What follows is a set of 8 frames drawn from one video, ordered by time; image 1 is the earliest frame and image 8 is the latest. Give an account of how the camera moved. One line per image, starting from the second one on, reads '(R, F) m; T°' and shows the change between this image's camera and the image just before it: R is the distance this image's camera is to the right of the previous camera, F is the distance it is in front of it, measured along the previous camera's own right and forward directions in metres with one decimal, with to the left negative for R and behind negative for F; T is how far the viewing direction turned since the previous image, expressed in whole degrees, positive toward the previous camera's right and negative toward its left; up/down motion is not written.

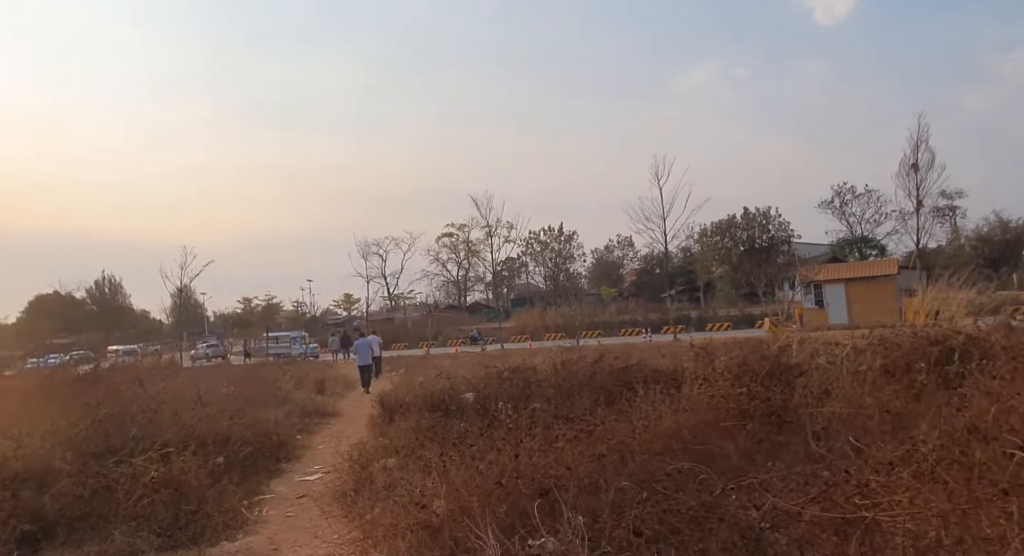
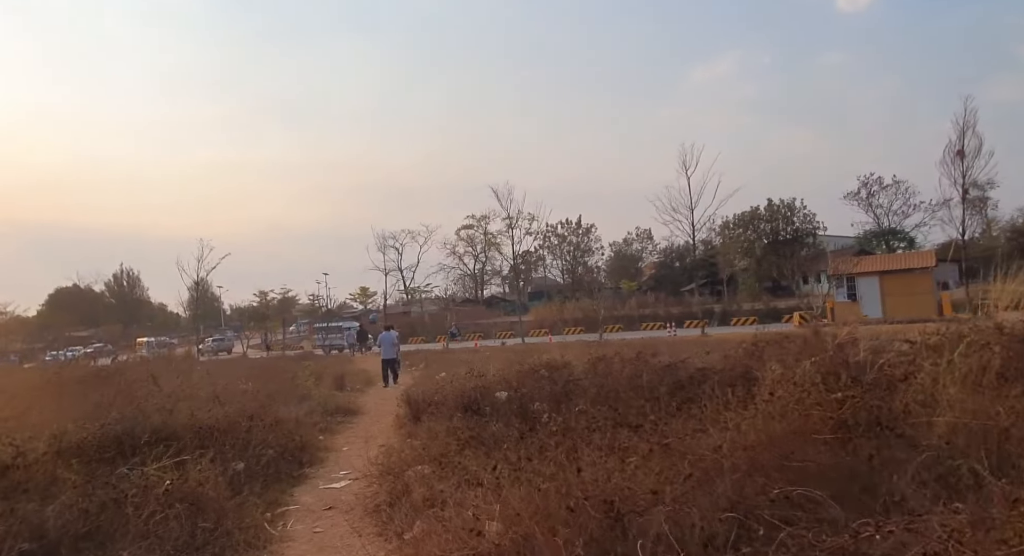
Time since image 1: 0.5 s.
(-0.3, +0.7) m; -1°
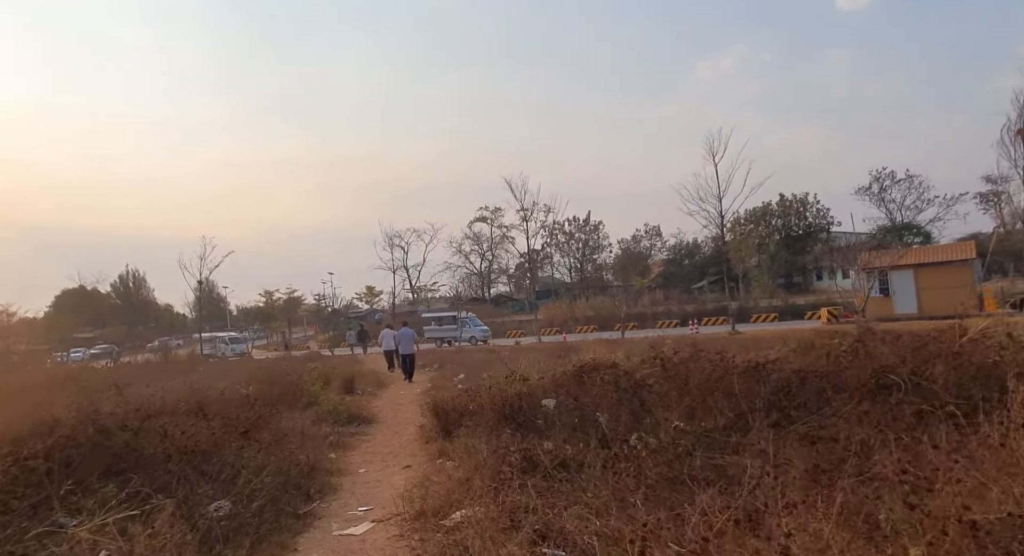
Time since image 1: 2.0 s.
(-0.6, +2.0) m; 0°
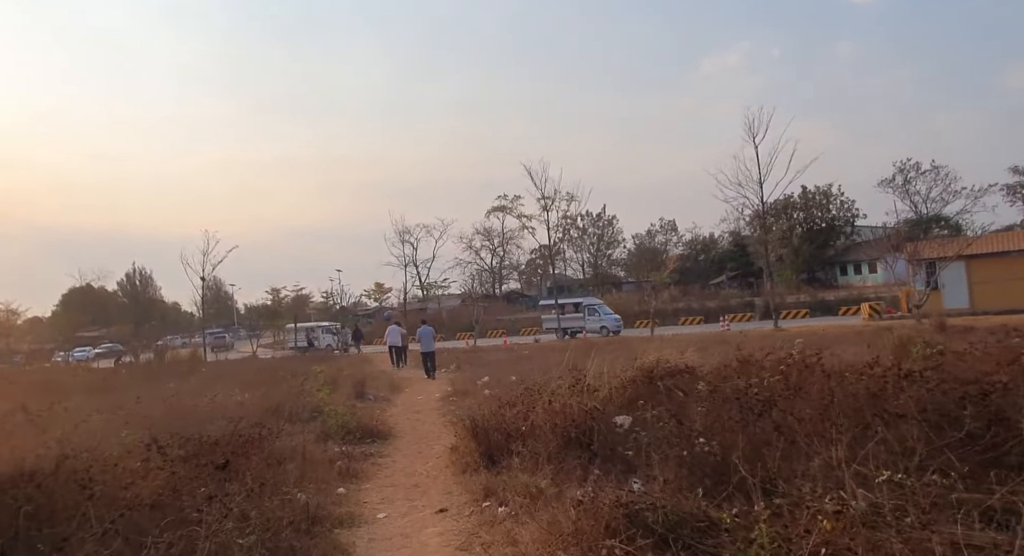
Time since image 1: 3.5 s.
(-0.6, +2.2) m; -1°
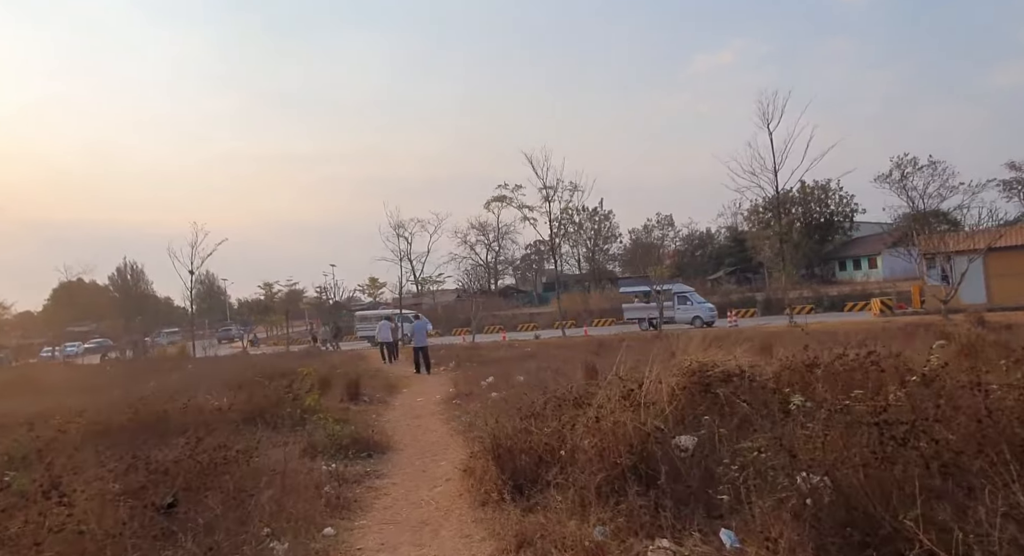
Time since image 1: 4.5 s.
(-0.3, +1.5) m; +1°
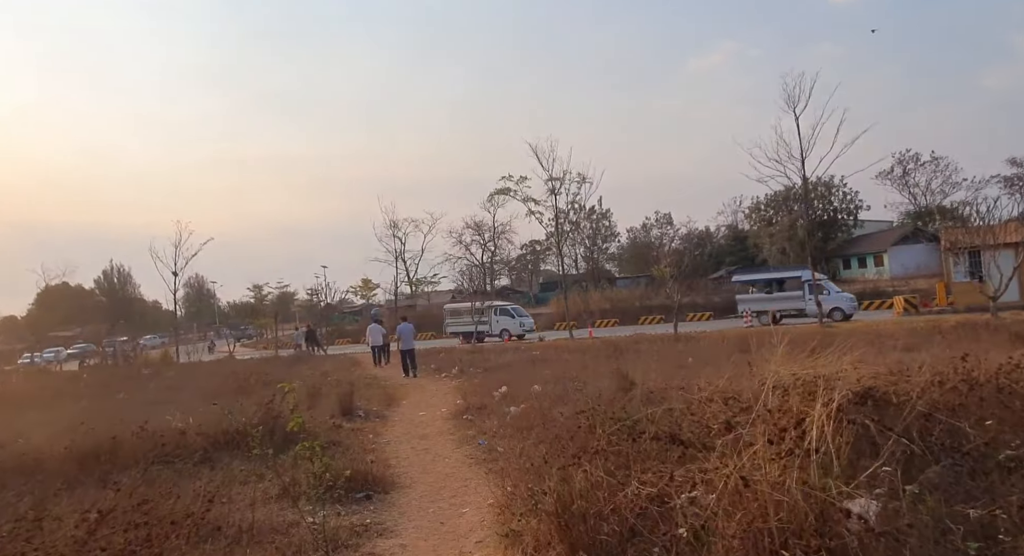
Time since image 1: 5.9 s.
(-0.5, +2.0) m; +1°
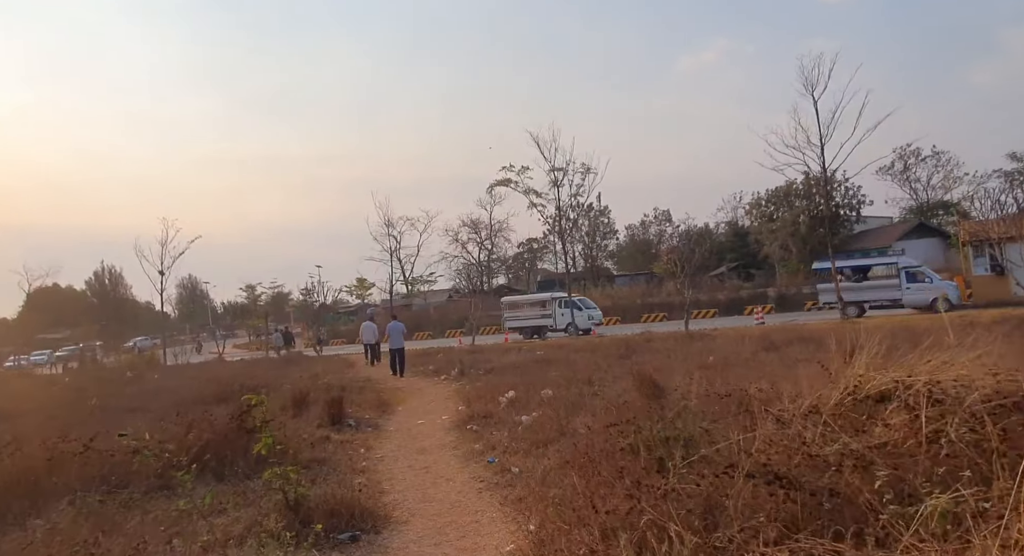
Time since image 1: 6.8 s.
(-0.2, +1.5) m; 0°
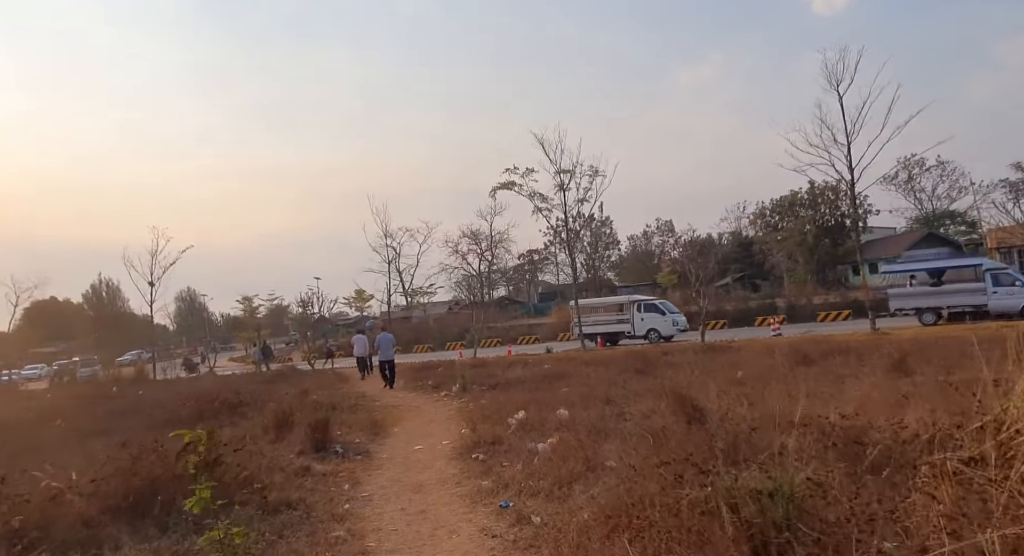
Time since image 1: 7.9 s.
(-0.2, +1.6) m; 0°
